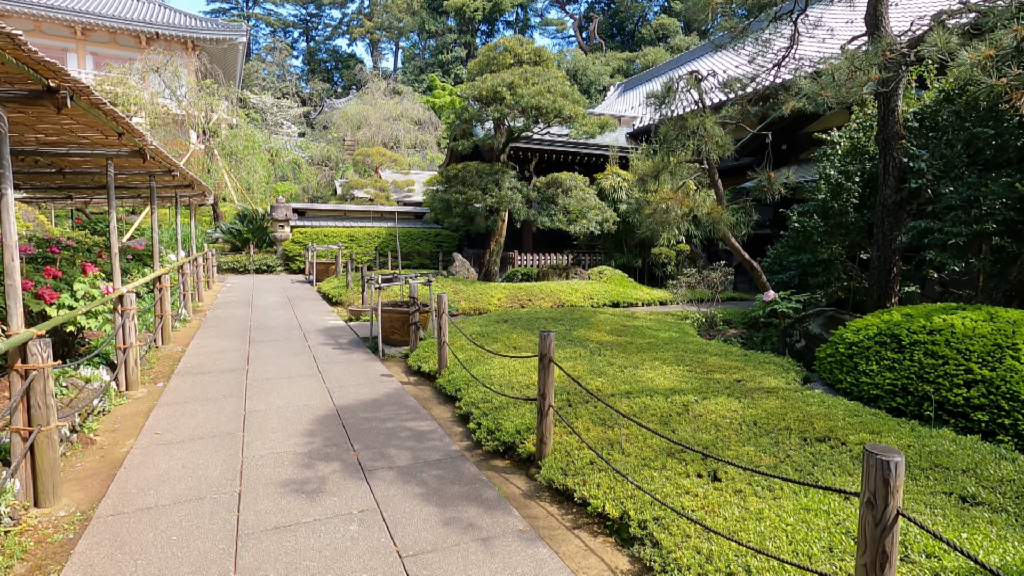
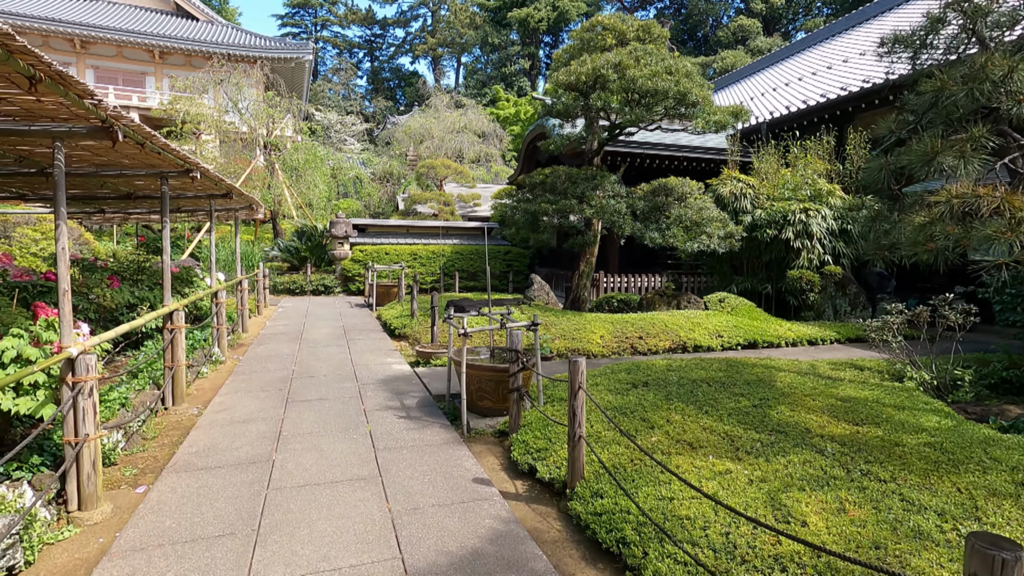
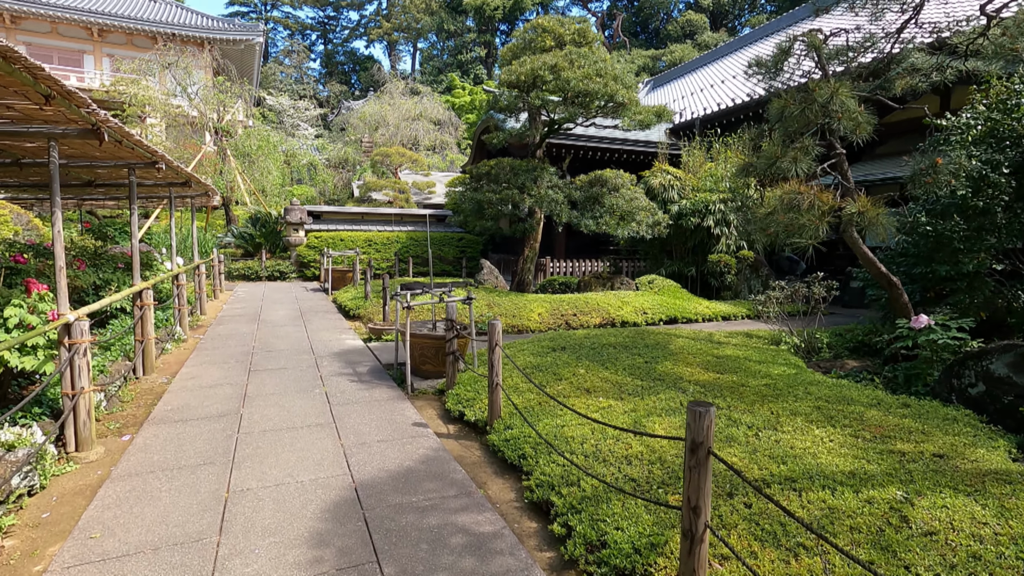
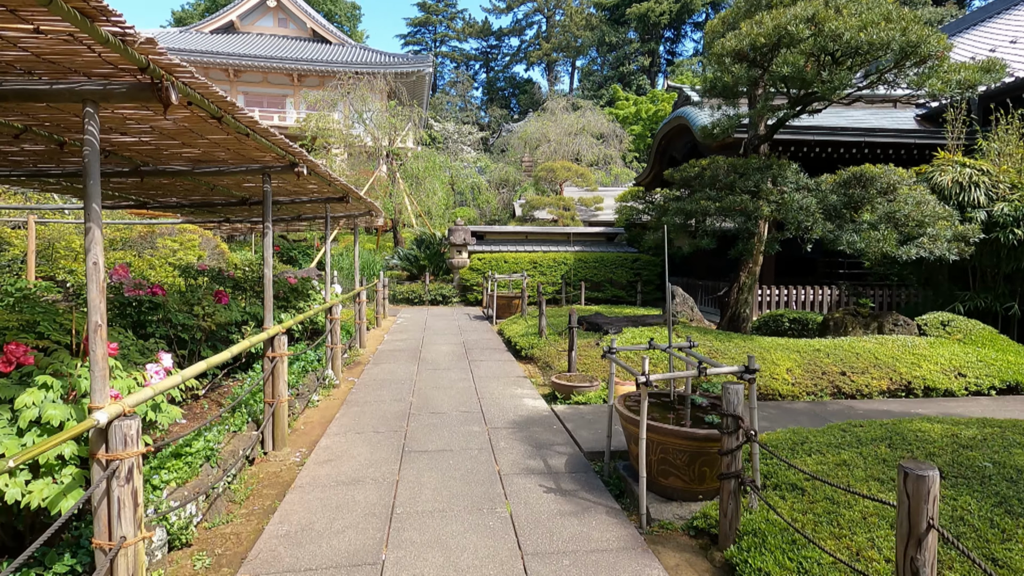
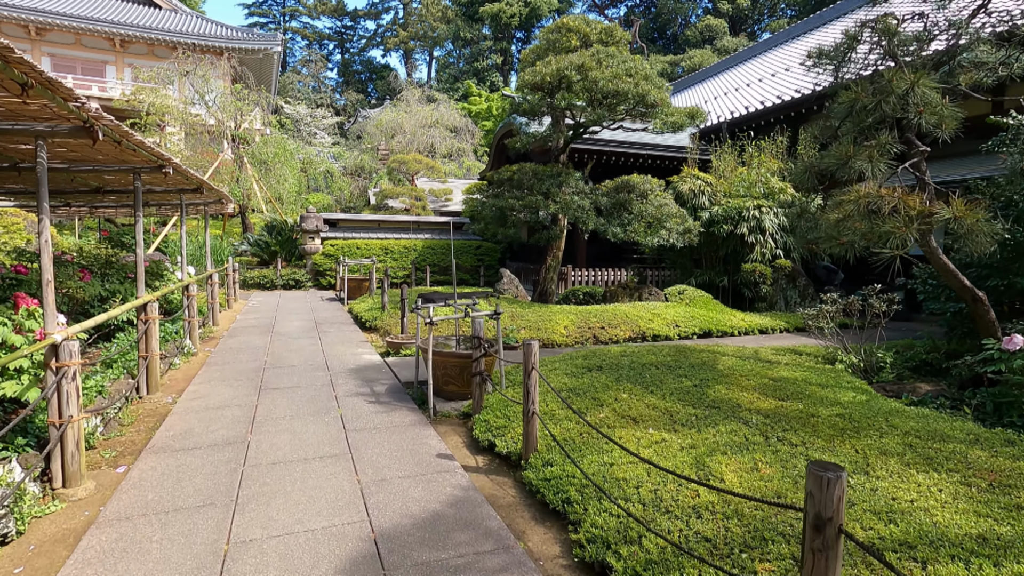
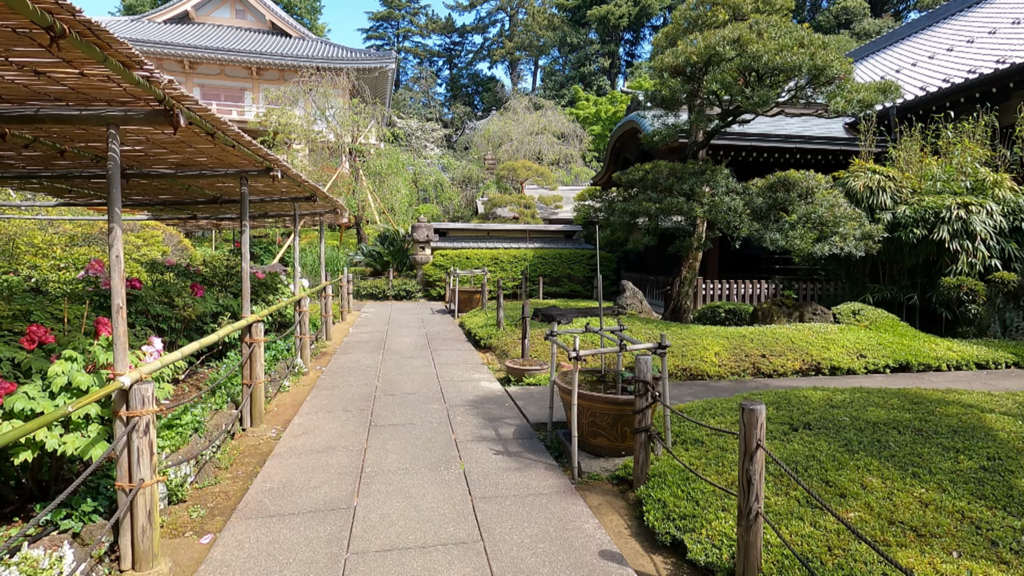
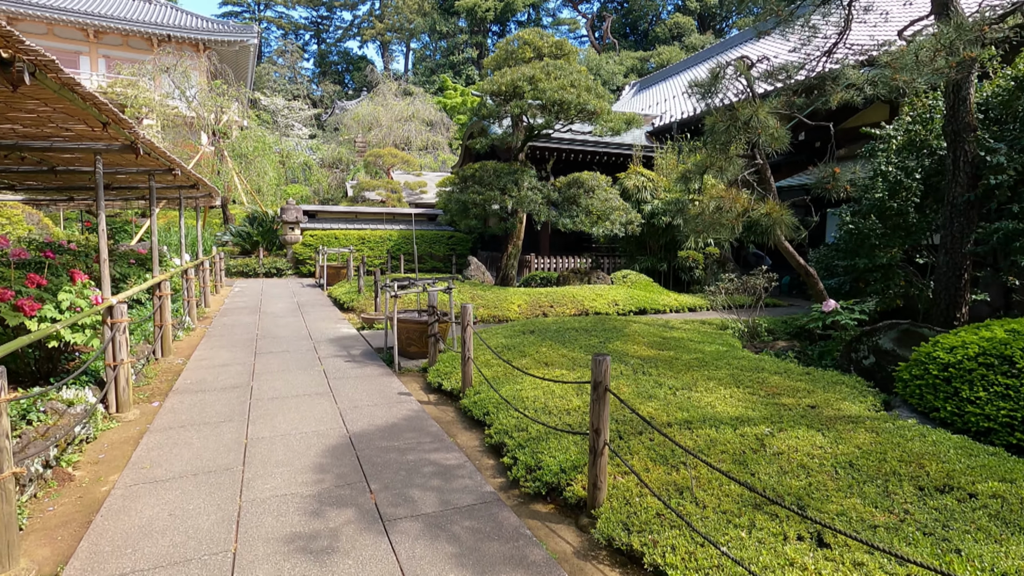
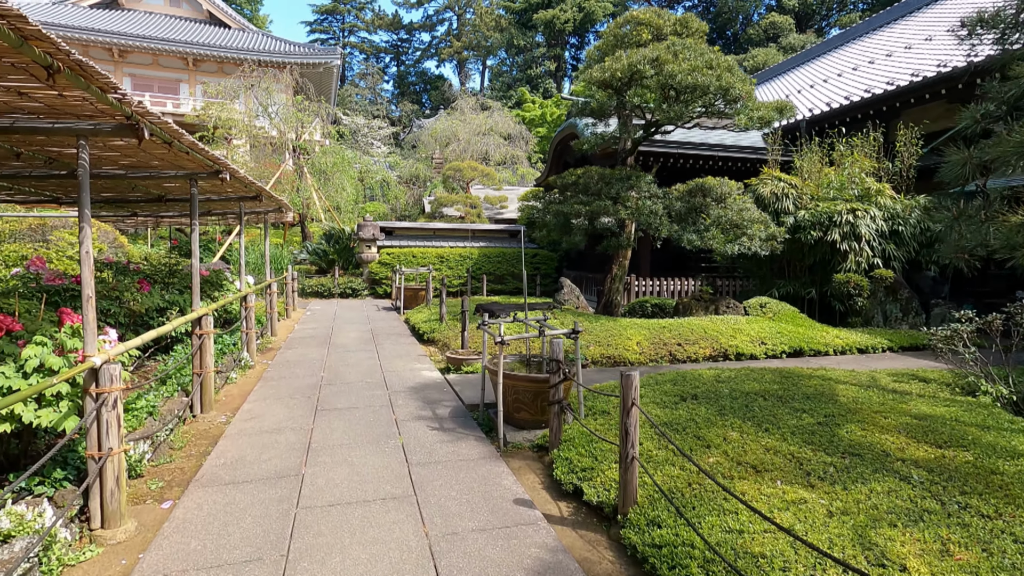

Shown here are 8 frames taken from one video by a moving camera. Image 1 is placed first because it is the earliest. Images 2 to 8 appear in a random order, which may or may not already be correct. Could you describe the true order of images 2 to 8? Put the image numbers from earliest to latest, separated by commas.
7, 3, 5, 2, 8, 6, 4
